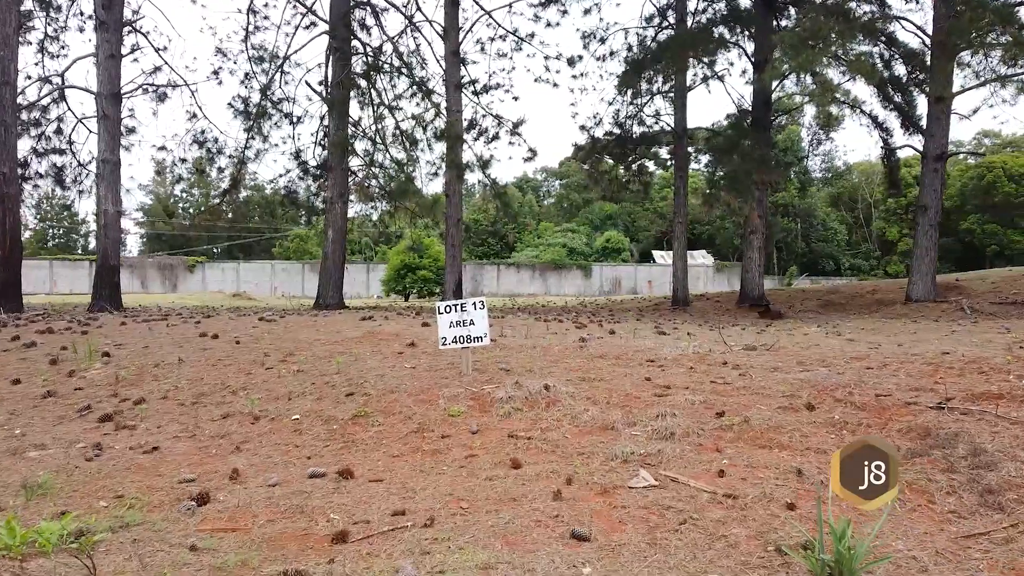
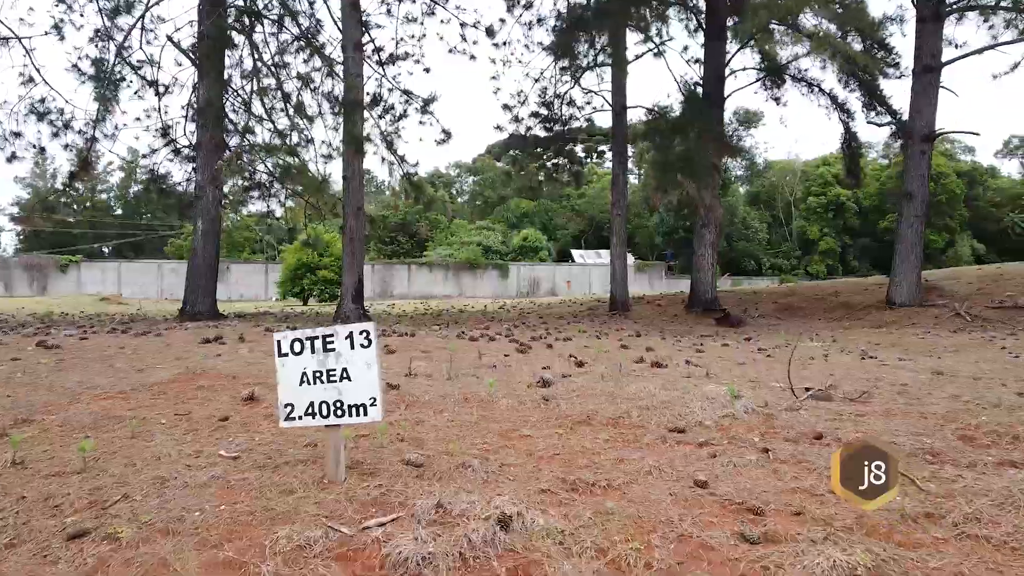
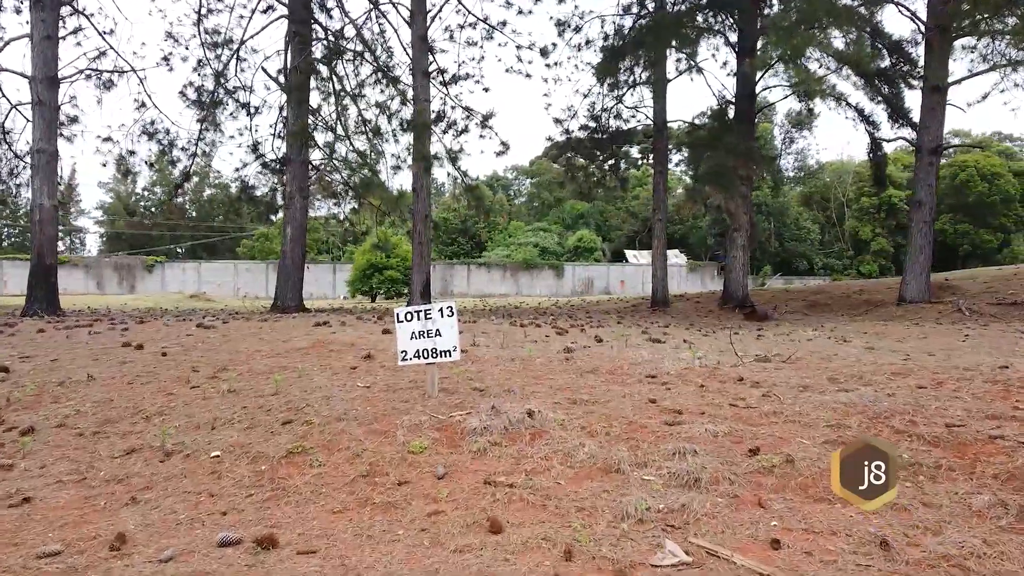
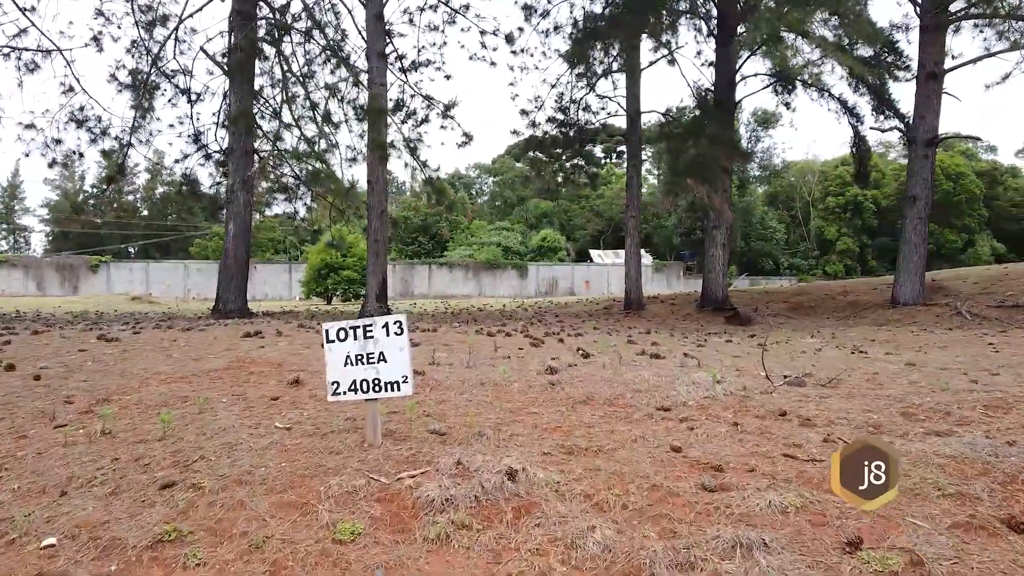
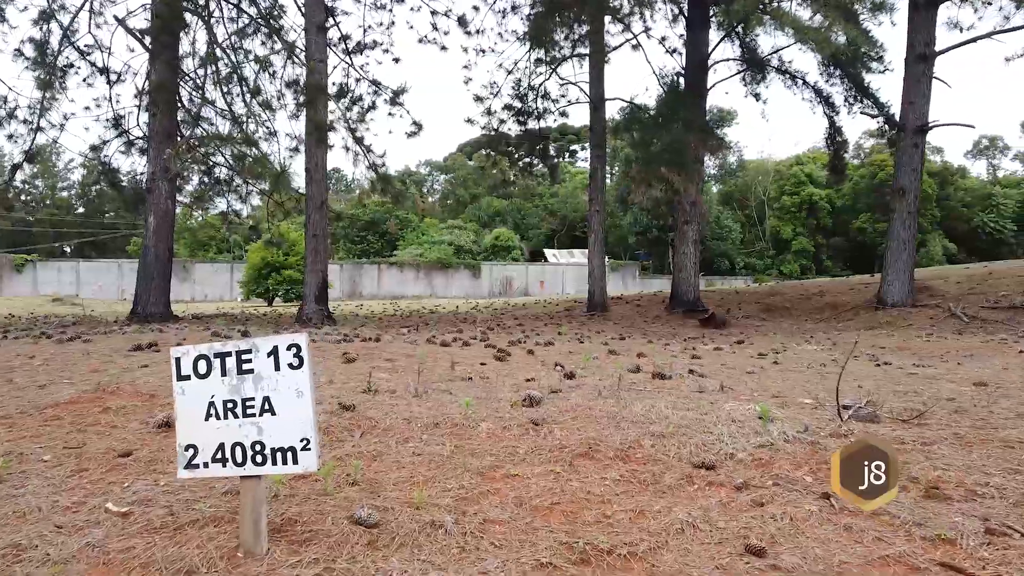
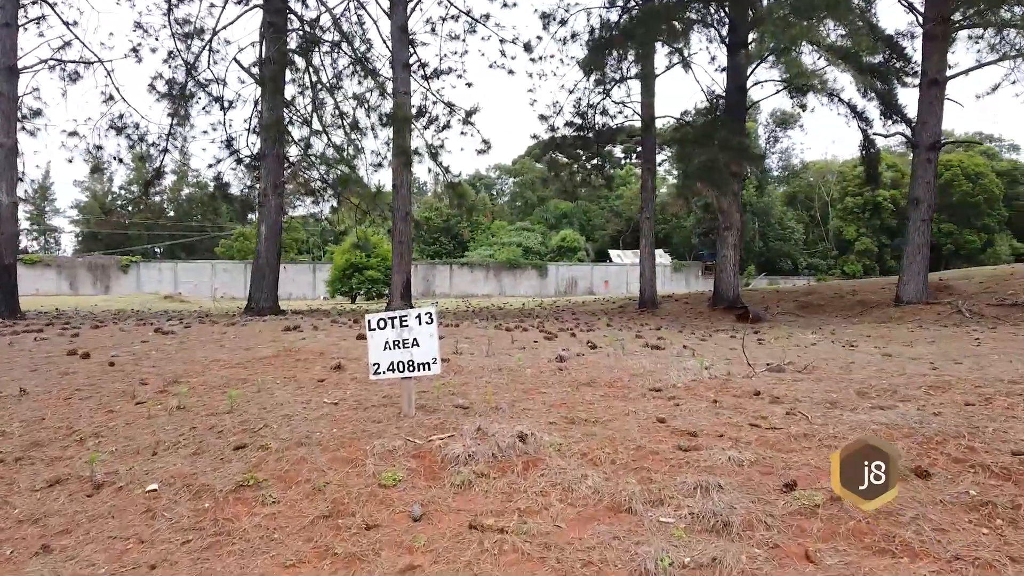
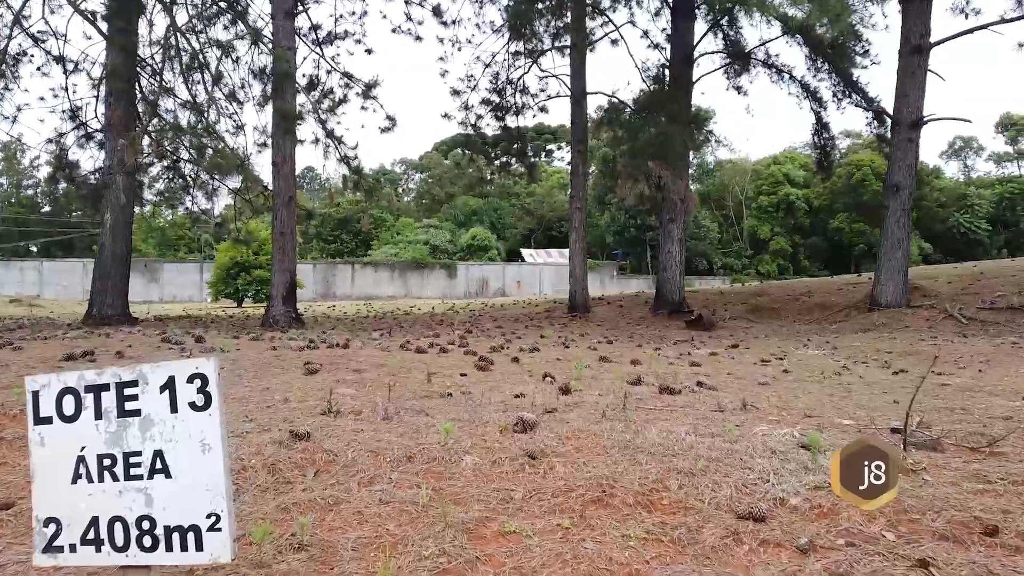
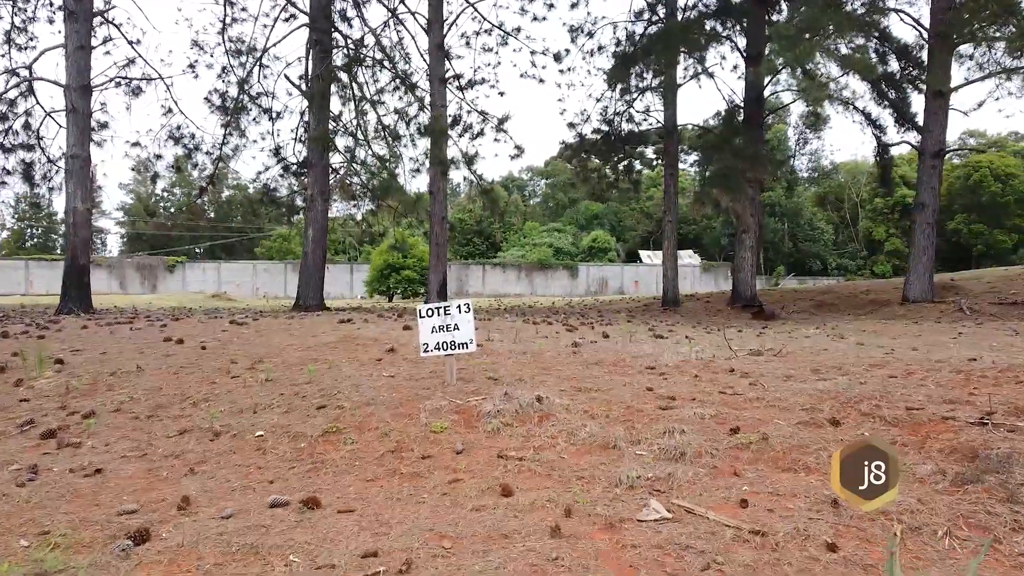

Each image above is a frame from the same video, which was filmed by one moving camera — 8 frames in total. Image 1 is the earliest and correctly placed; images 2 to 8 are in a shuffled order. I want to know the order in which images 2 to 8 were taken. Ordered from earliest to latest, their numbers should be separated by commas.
8, 3, 6, 4, 2, 5, 7
